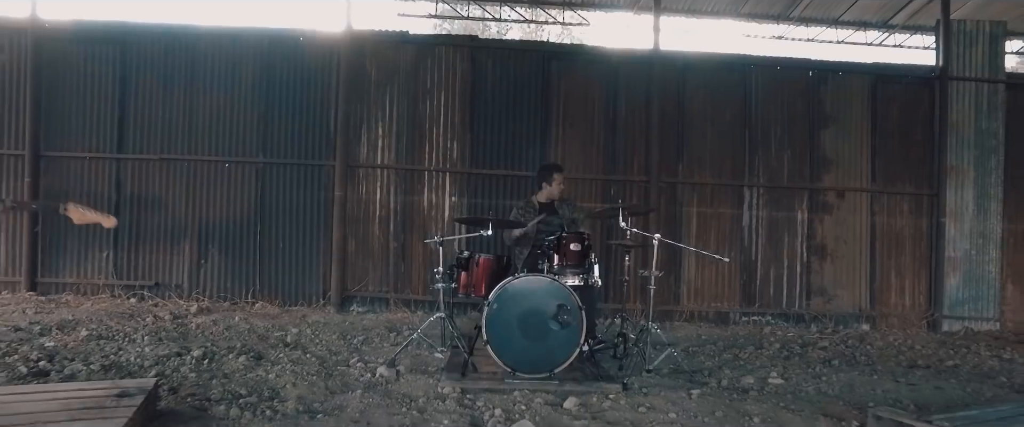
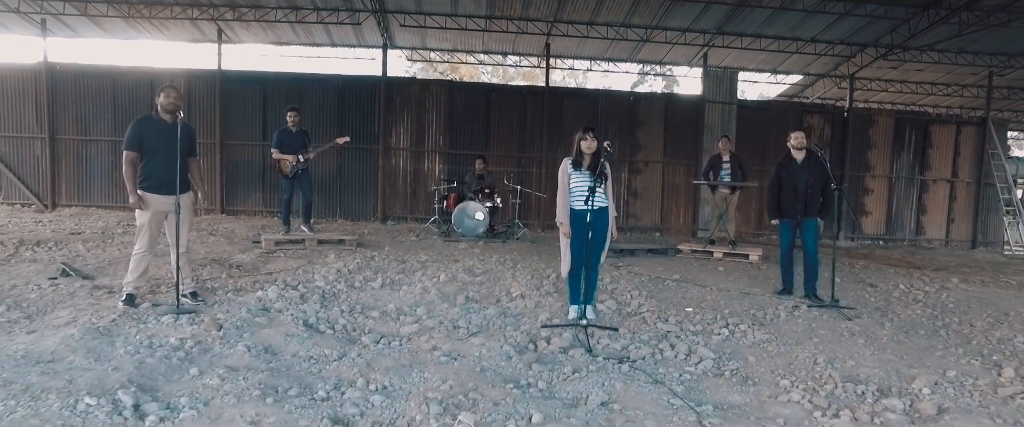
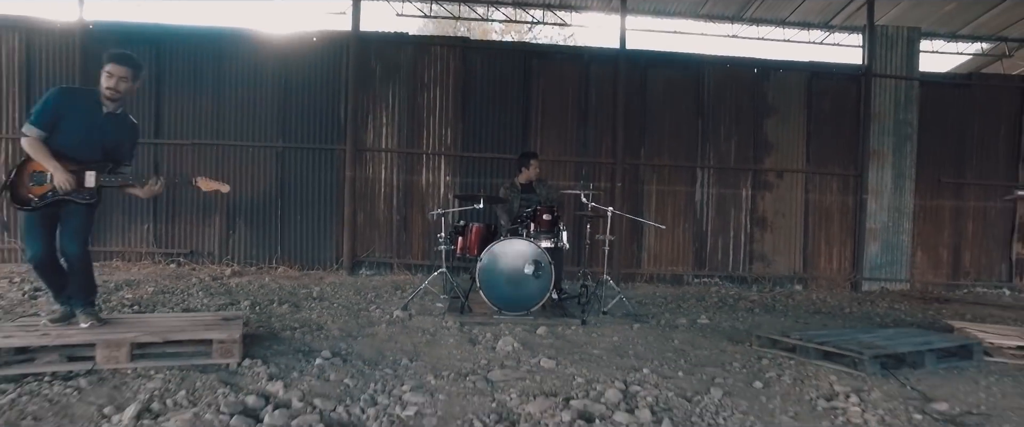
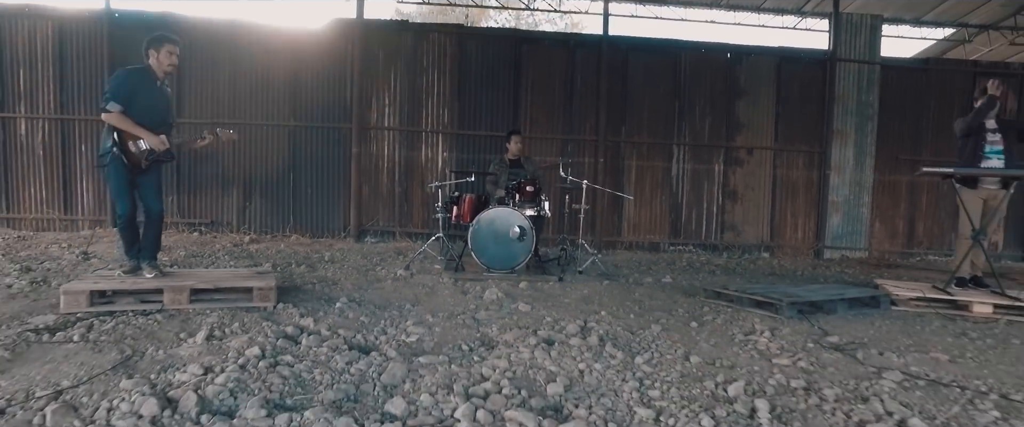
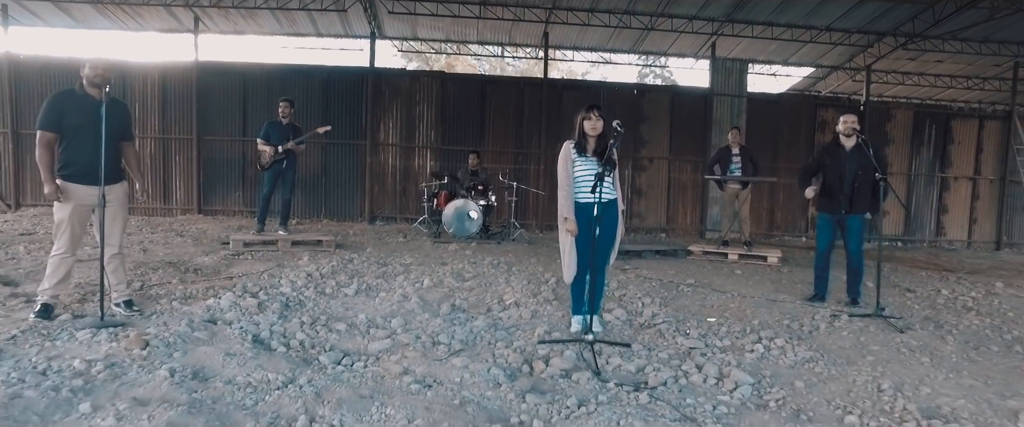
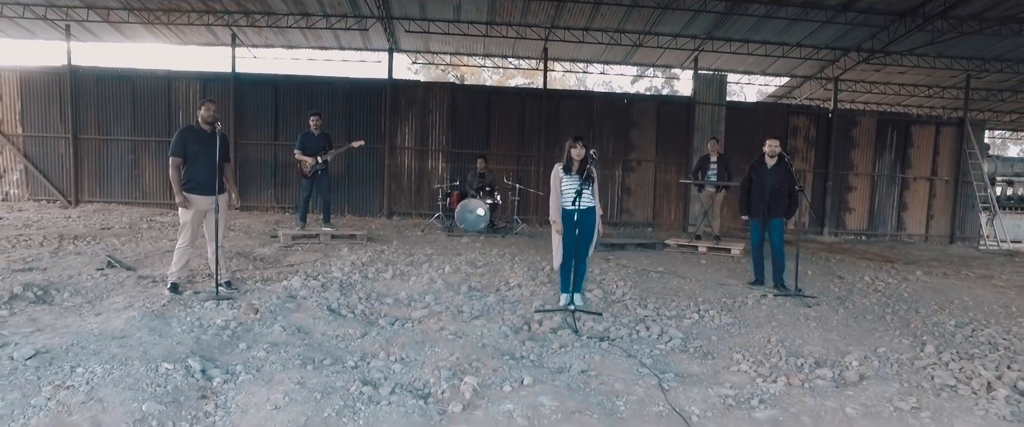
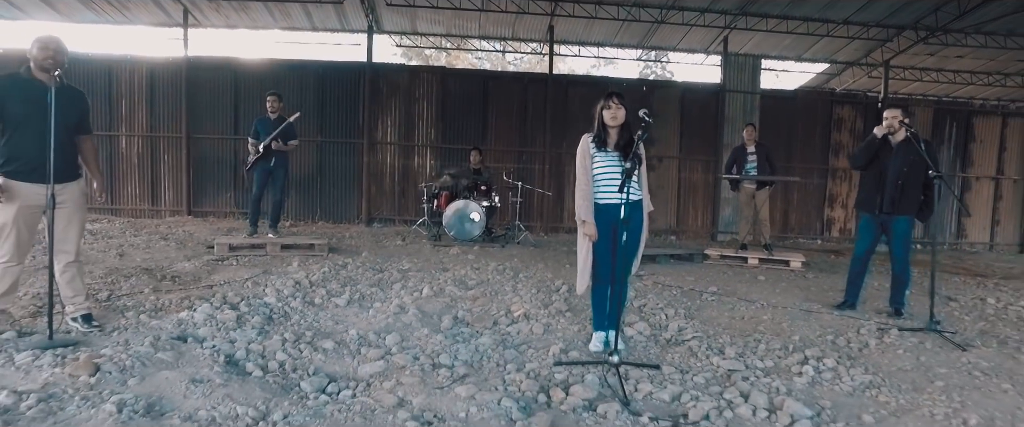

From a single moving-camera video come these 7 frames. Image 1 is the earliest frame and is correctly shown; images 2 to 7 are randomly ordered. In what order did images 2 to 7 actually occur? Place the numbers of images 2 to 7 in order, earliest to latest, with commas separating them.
3, 4, 7, 5, 2, 6
